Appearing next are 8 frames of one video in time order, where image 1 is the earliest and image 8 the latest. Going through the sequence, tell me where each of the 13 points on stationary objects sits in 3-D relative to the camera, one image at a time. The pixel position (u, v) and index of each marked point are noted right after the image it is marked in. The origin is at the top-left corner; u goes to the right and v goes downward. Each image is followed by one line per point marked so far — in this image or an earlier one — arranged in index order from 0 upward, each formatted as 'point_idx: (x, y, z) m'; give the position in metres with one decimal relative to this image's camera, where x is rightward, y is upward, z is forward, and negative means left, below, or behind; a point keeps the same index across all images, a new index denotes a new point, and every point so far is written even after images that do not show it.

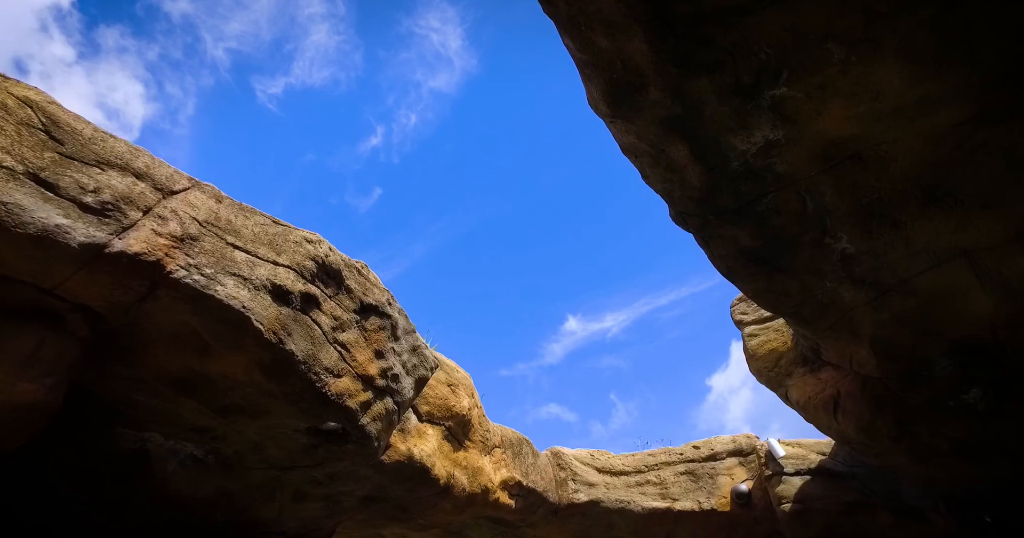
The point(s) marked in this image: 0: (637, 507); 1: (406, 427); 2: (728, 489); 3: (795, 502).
0: (+0.9, -1.7, +4.4) m
1: (-0.5, -0.7, +2.9) m
2: (+1.5, -1.6, +4.5) m
3: (+1.8, -1.5, +4.1) m
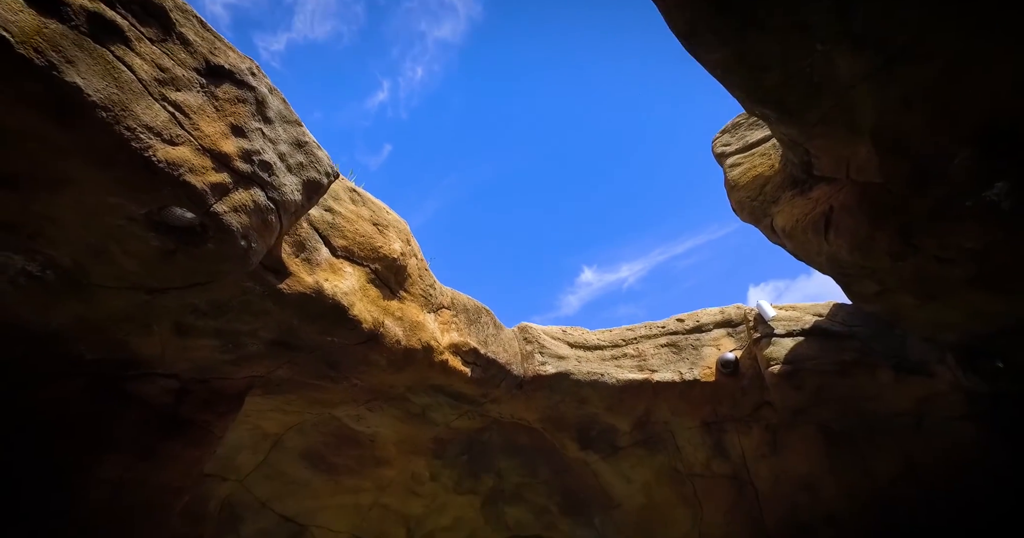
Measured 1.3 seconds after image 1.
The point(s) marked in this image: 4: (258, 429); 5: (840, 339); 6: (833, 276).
0: (+0.6, -0.7, +4.0) m
1: (-0.8, 0.0, +2.5) m
2: (+1.3, -0.6, +4.1) m
3: (+1.6, -0.5, +3.7) m
4: (-1.7, -1.1, +4.3) m
5: (+1.9, -0.4, +3.6) m
6: (+1.6, 0.0, +3.1) m
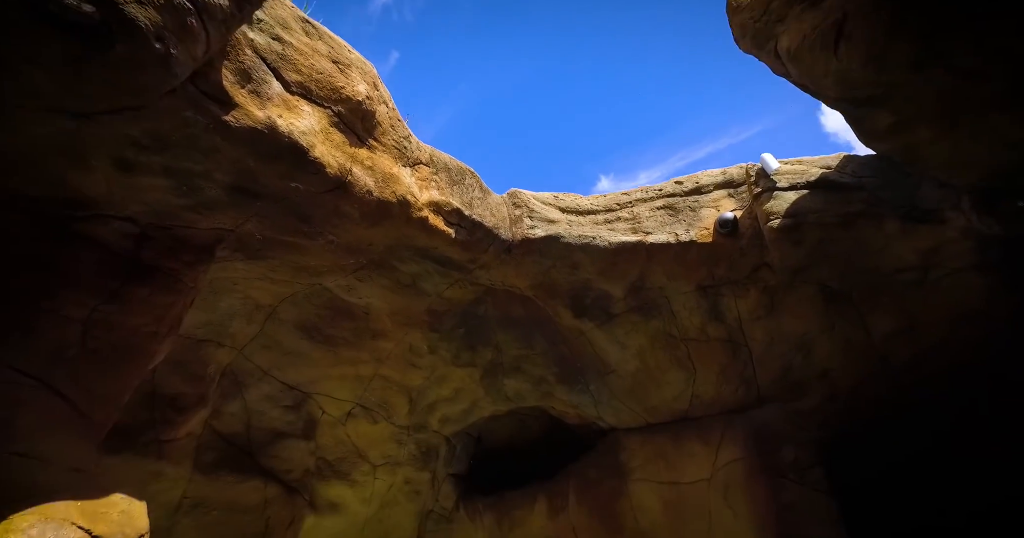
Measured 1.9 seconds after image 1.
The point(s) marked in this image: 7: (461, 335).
0: (+0.6, +0.2, +3.9) m
1: (-0.9, +0.6, +2.3) m
2: (+1.2, +0.3, +3.9) m
3: (+1.5, +0.3, +3.5) m
4: (-1.8, -0.2, +4.2) m
5: (+1.8, +0.4, +3.4) m
6: (+1.5, +0.8, +2.9) m
7: (-0.4, -0.5, +5.0) m
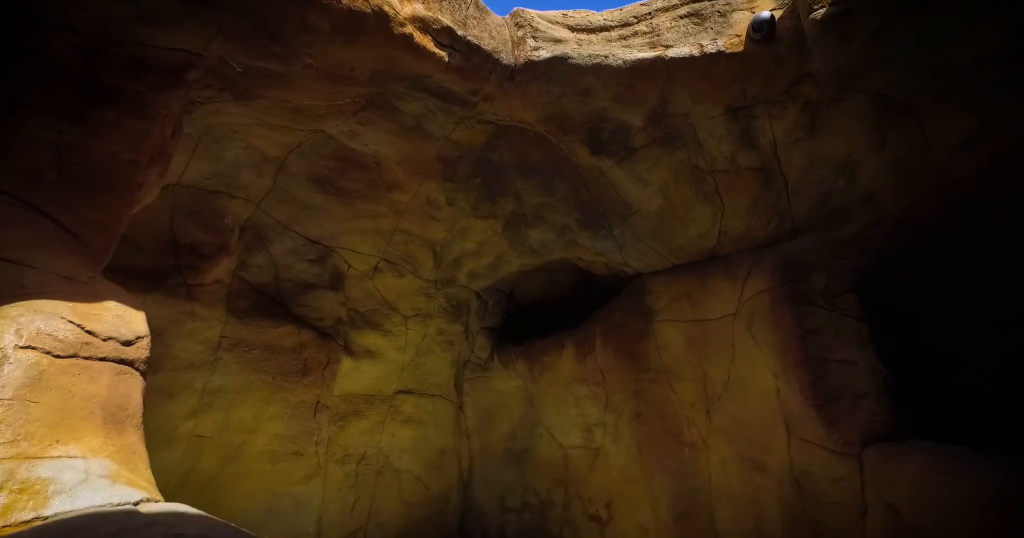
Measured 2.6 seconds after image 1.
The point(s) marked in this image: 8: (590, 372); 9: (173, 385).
0: (+0.6, +1.1, +3.5) m
1: (-1.0, +1.3, +2.0) m
2: (+1.3, +1.3, +3.4) m
3: (+1.5, +1.2, +3.0) m
4: (-1.7, +0.8, +4.1) m
5: (+1.8, +1.3, +2.9) m
6: (+1.4, +1.6, +2.3) m
7: (-0.3, +0.6, +4.8) m
8: (+0.7, -0.9, +5.6) m
9: (-2.2, -0.8, +4.2) m
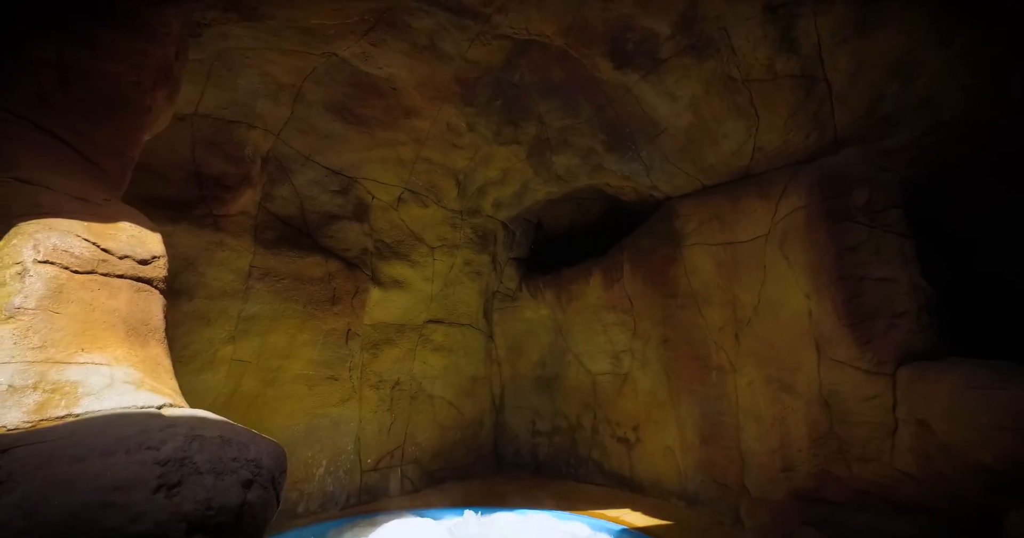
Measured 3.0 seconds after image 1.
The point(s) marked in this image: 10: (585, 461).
0: (+0.7, +1.6, +3.3) m
1: (-1.0, +1.5, +1.9) m
2: (+1.3, +1.8, +3.2) m
3: (+1.5, +1.6, +2.7) m
4: (-1.6, +1.3, +4.1) m
5: (+1.8, +1.7, +2.5) m
6: (+1.4, +1.9, +2.0) m
7: (-0.1, +1.2, +4.7) m
8: (+1.0, -0.3, +5.6) m
9: (-2.1, -0.3, +4.3) m
10: (+0.7, -1.8, +6.0) m
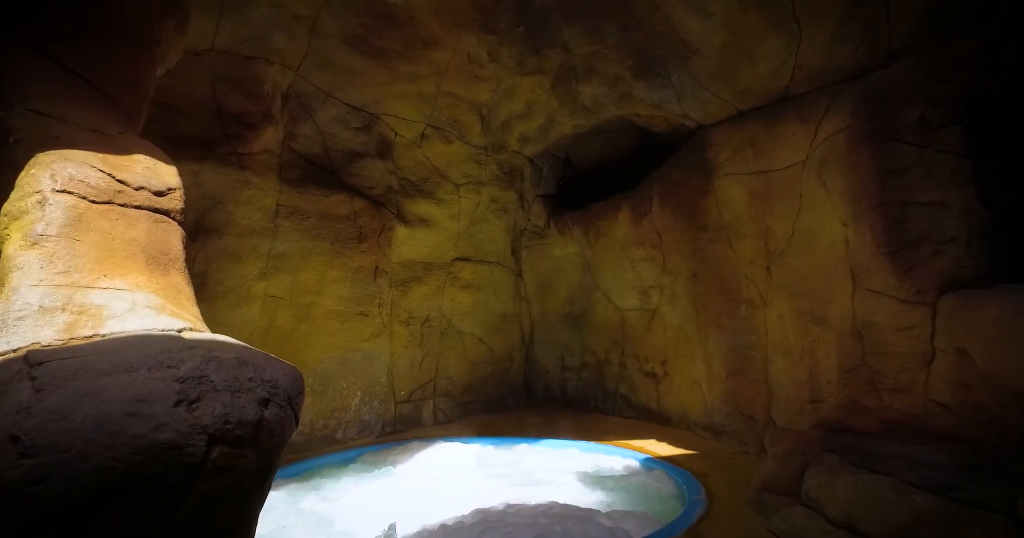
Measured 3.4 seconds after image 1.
0: (+0.7, +2.0, +3.1) m
1: (-1.1, +1.8, +1.8) m
2: (+1.3, +2.1, +2.9) m
3: (+1.6, +2.0, +2.5) m
4: (-1.5, +1.7, +4.0) m
5: (+1.8, +2.1, +2.3) m
6: (+1.3, +2.2, +1.7) m
7: (0.0, +1.7, +4.5) m
8: (+1.2, +0.3, +5.5) m
9: (-1.9, +0.1, +4.5) m
10: (+1.0, -1.2, +6.0) m
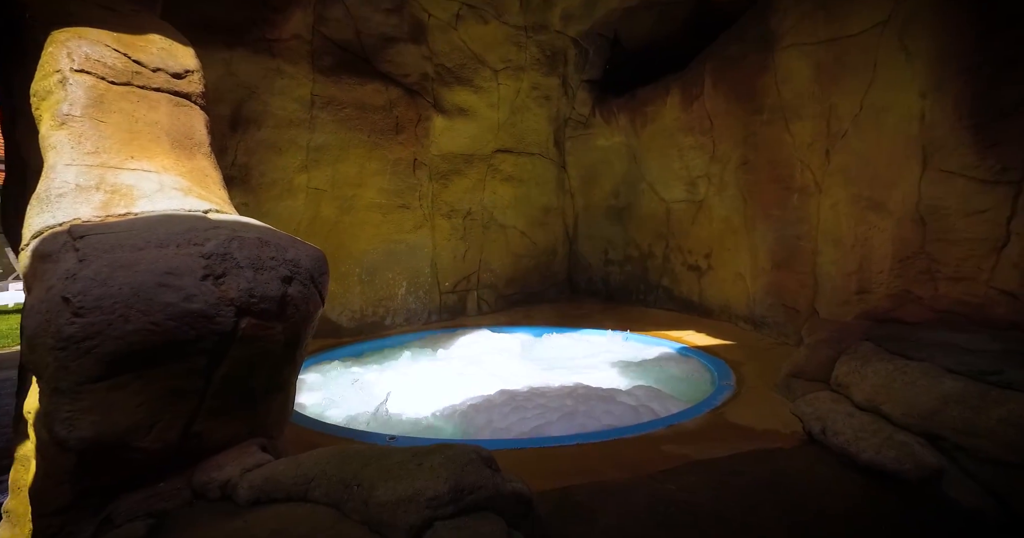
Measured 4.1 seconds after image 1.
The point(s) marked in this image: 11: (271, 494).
0: (+0.8, +2.5, +2.6) m
1: (-1.1, +2.1, +1.5) m
2: (+1.4, +2.6, +2.4) m
3: (+1.6, +2.4, +2.0) m
4: (-1.3, +2.4, +3.8) m
5: (+1.8, +2.5, +1.7) m
6: (+1.3, +2.5, +1.2) m
7: (+0.3, +2.4, +4.2) m
8: (+1.5, +1.2, +5.2) m
9: (-1.7, +0.9, +4.5) m
10: (+1.4, -0.2, +6.0) m
11: (-0.8, -0.7, +2.0) m
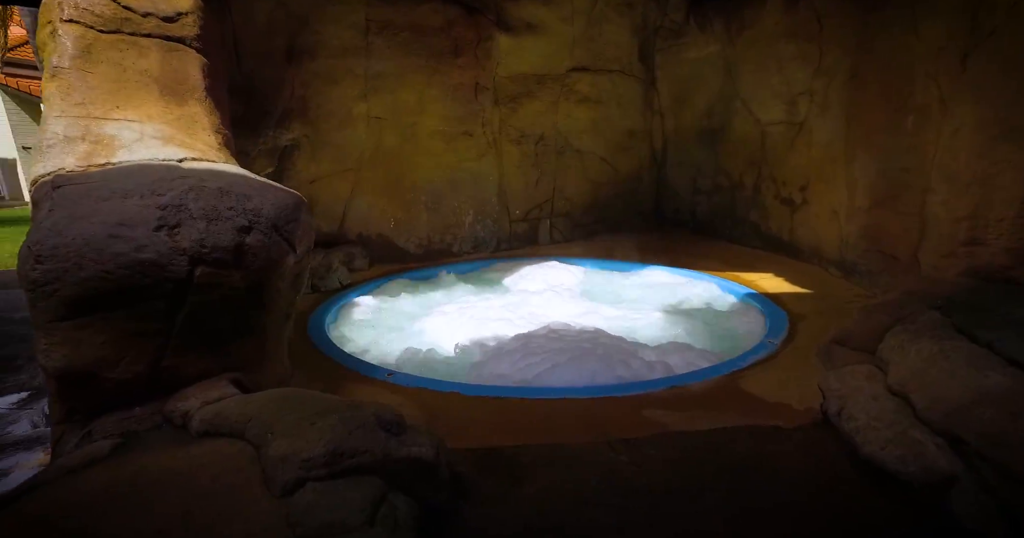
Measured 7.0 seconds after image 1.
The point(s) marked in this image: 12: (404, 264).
0: (+0.7, +2.6, +1.9) m
1: (-1.4, +2.2, +1.4) m
2: (+1.2, +2.7, +1.5) m
3: (+1.3, +2.4, +1.1) m
4: (-1.1, +2.8, +3.6) m
5: (+1.4, +2.4, +0.8) m
6: (+0.8, +2.4, +0.5) m
7: (+0.5, +2.8, +3.5) m
8: (+2.0, +1.7, +4.4) m
9: (-1.3, +1.4, +4.6) m
10: (+2.0, +0.4, +5.4) m
11: (-1.0, -0.6, +2.2) m
12: (-0.9, 0.0, +5.2) m
